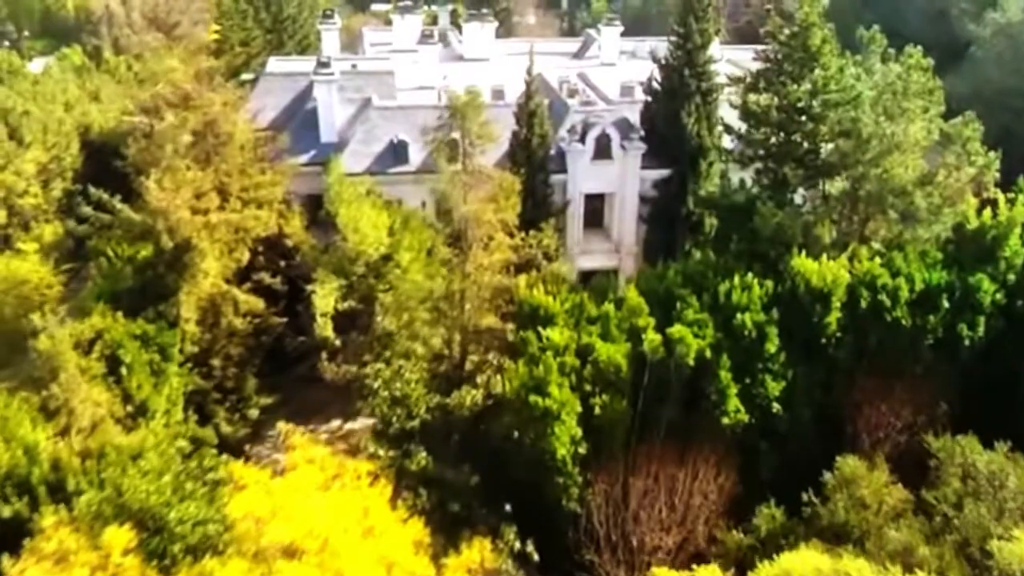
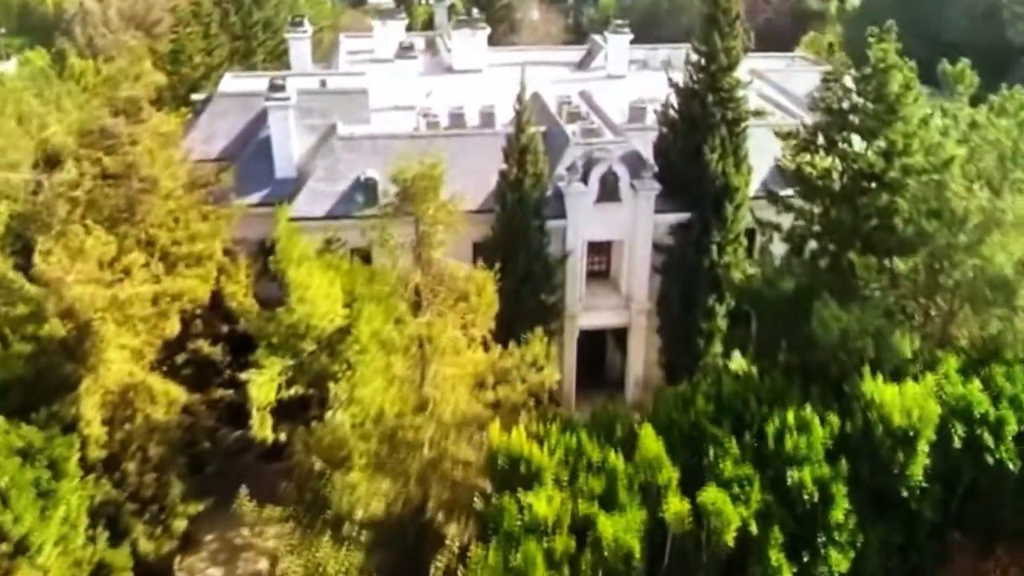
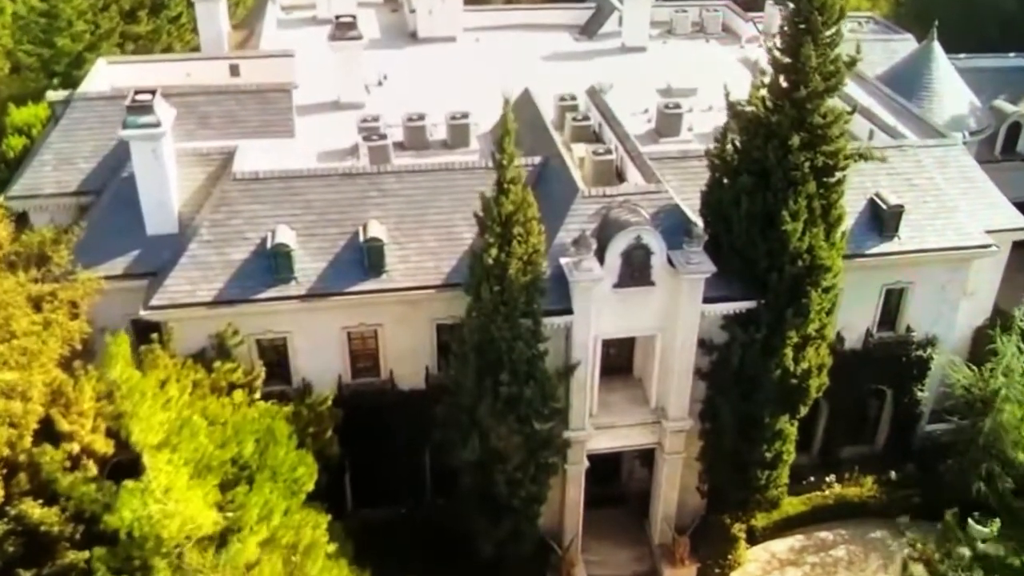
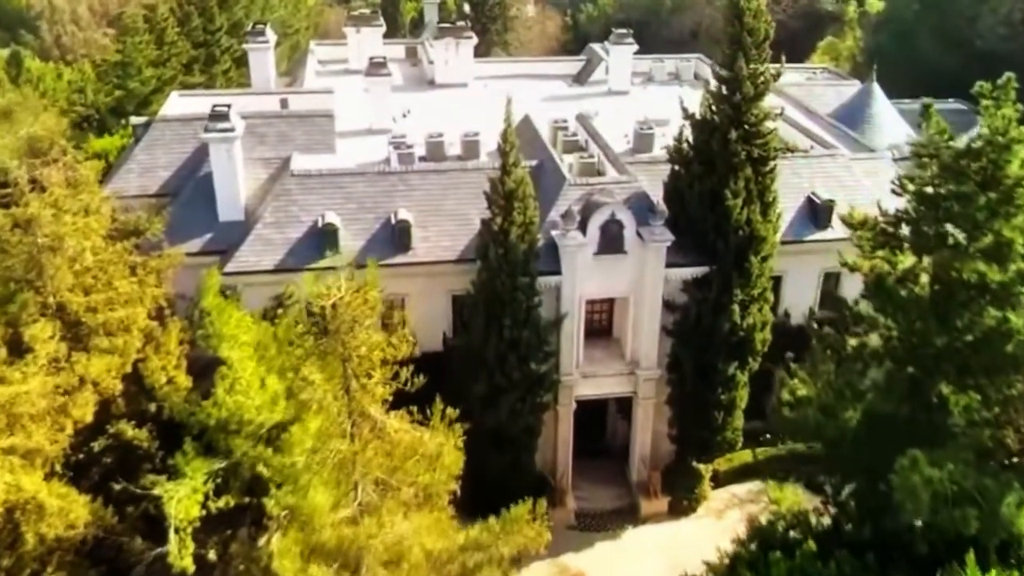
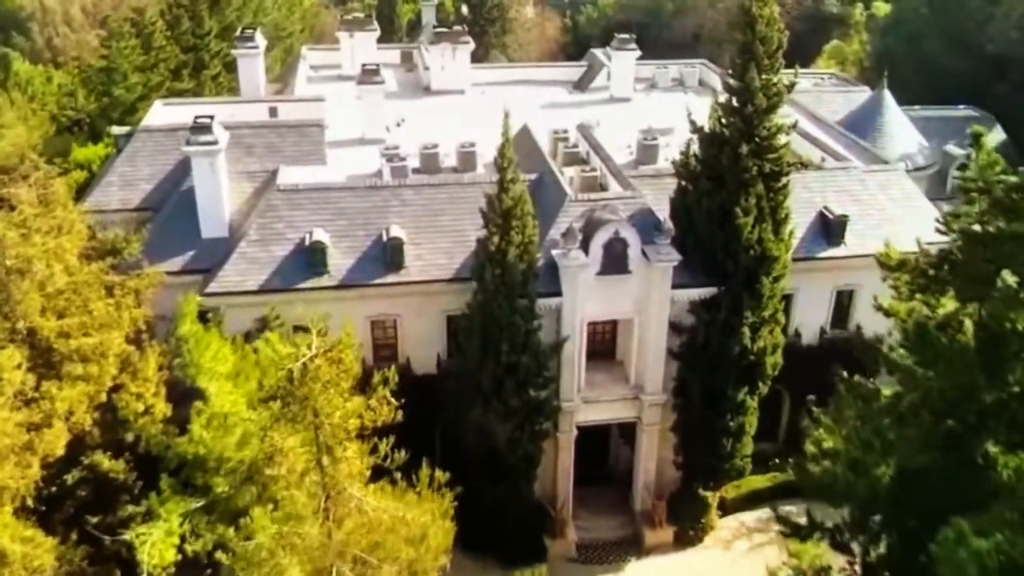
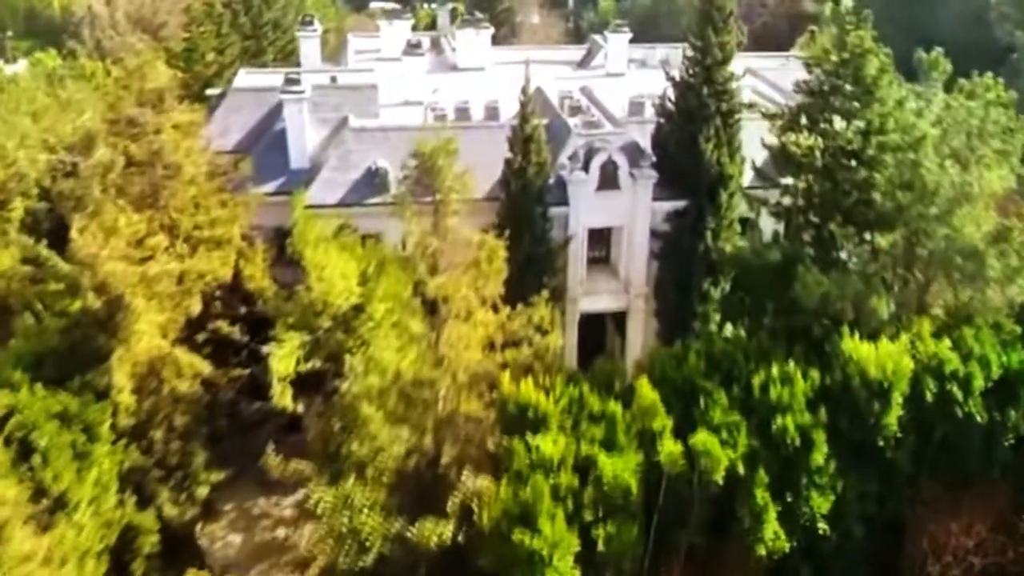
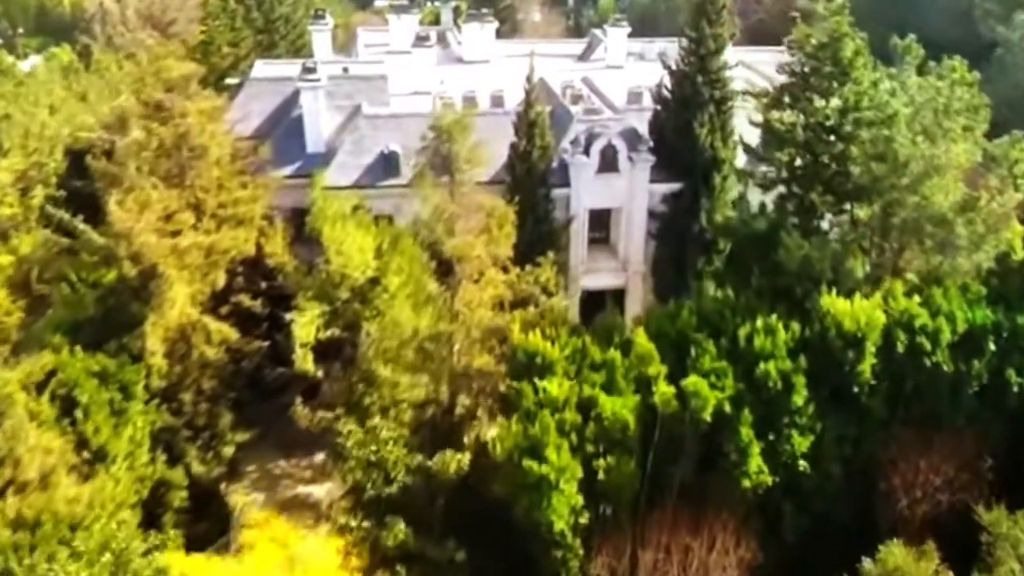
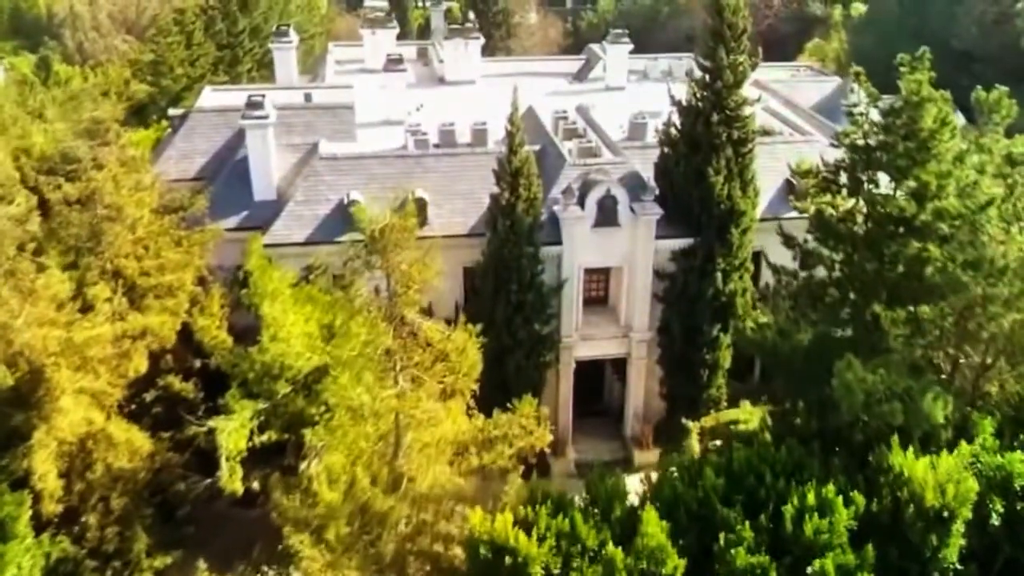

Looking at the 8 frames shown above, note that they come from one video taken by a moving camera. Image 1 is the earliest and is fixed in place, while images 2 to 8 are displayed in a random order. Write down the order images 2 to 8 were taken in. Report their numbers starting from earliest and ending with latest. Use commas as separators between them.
7, 6, 2, 8, 4, 5, 3
